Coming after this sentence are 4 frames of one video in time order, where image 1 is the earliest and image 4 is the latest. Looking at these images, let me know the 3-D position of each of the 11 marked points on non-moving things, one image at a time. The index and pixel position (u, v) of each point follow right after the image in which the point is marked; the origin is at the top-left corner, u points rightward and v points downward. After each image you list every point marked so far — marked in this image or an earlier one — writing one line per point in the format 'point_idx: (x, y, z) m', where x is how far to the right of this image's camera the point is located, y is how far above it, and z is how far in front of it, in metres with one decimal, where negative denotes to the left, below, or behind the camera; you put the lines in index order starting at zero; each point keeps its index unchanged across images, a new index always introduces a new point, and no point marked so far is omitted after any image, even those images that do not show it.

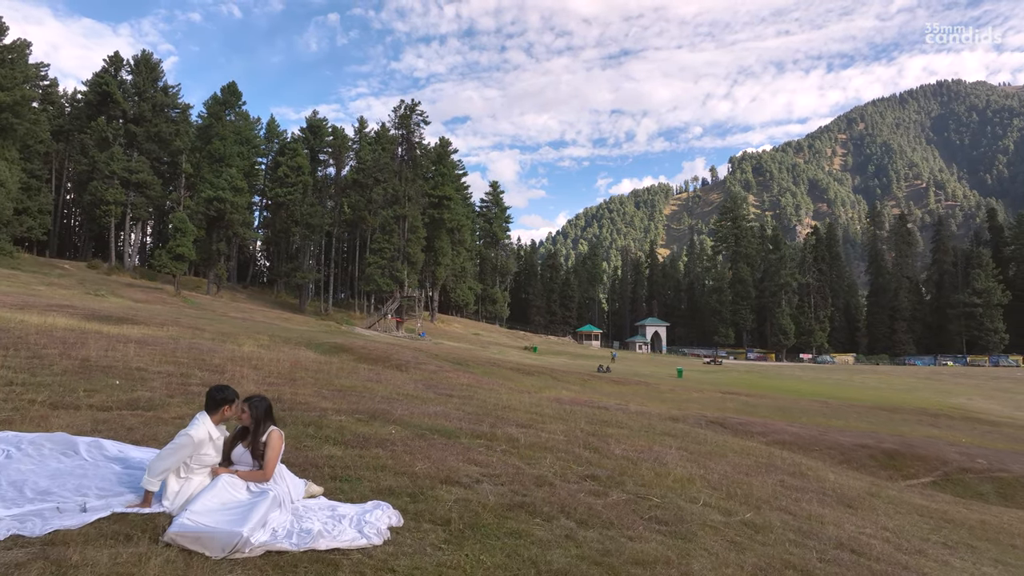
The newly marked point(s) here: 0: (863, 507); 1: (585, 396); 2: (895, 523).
0: (+4.7, -2.9, +7.5) m
1: (+2.5, -3.6, +18.6) m
2: (+4.8, -3.0, +7.1) m
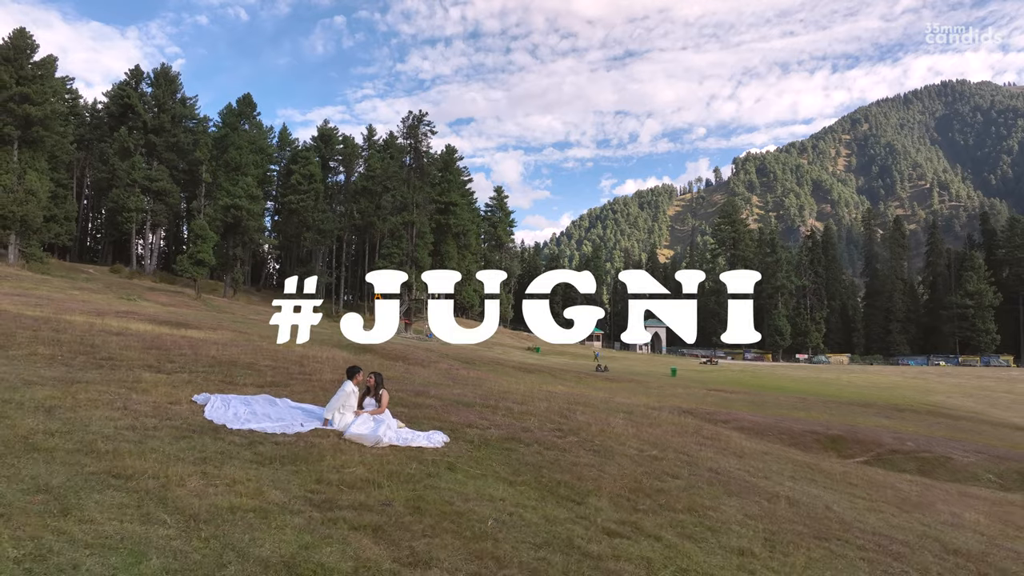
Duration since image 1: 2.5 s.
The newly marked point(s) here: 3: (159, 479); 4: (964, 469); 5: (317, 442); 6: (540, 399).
0: (+4.7, -3.3, +11.0) m
1: (+2.6, -4.0, +22.1) m
2: (+4.8, -3.3, +10.6) m
3: (-2.9, -1.6, +4.6) m
4: (+15.8, -6.3, +19.5) m
5: (-2.2, -1.7, +6.3) m
6: (+0.7, -2.6, +13.0) m
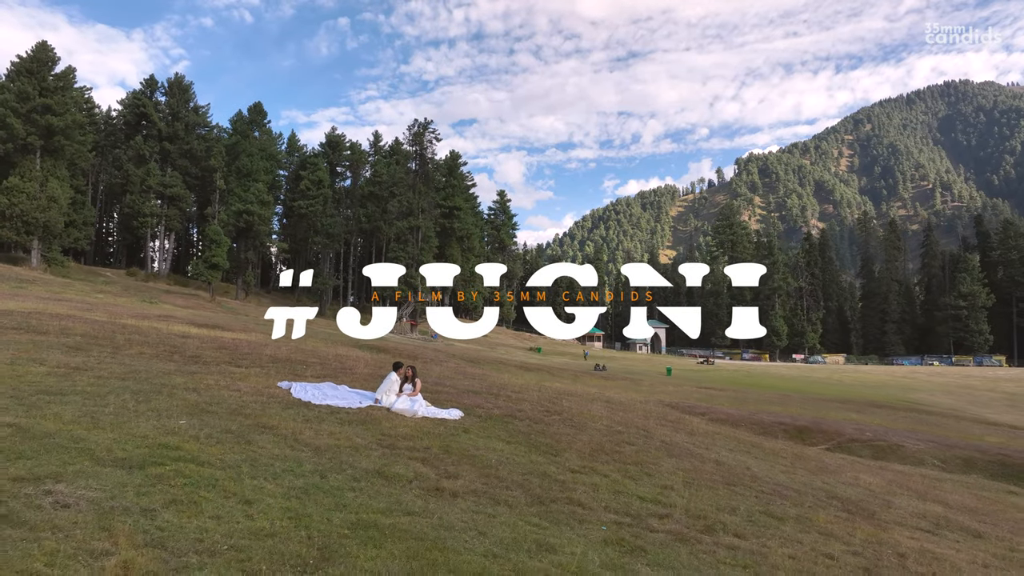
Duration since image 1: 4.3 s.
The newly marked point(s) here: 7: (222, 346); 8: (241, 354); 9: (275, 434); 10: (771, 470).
0: (+4.6, -3.6, +13.7) m
1: (+2.6, -4.3, +24.9) m
2: (+4.8, -3.6, +13.3) m
3: (-3.0, -1.9, +7.4) m
4: (+15.9, -6.6, +22.1) m
5: (-2.3, -2.0, +9.0) m
6: (+0.7, -2.9, +15.7) m
7: (-7.9, -1.6, +15.3) m
8: (-6.9, -1.7, +14.2) m
9: (-3.0, -1.9, +7.1) m
10: (+5.3, -3.7, +11.5) m
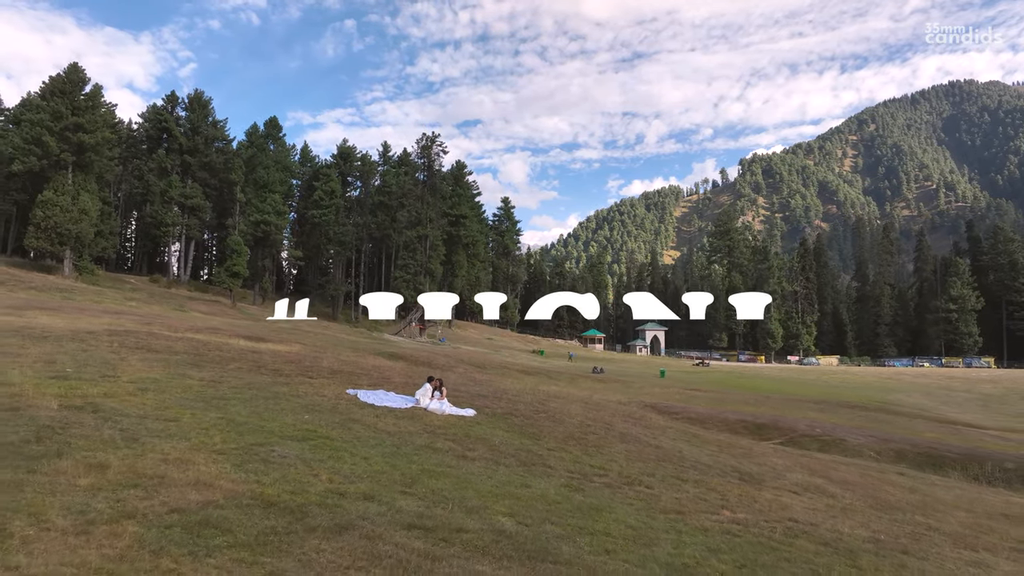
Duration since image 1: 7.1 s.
0: (+4.6, -4.5, +18.0) m
1: (+2.7, -5.3, +29.2) m
2: (+4.7, -4.6, +17.6) m
3: (-3.1, -2.8, +11.7) m
4: (+15.9, -7.5, +26.3) m
5: (-2.3, -3.0, +13.4) m
6: (+0.7, -3.8, +20.1) m
7: (-7.9, -2.5, +19.7) m
8: (-6.9, -2.6, +18.6) m
9: (-3.1, -2.8, +11.4) m
10: (+5.3, -4.7, +15.8) m
